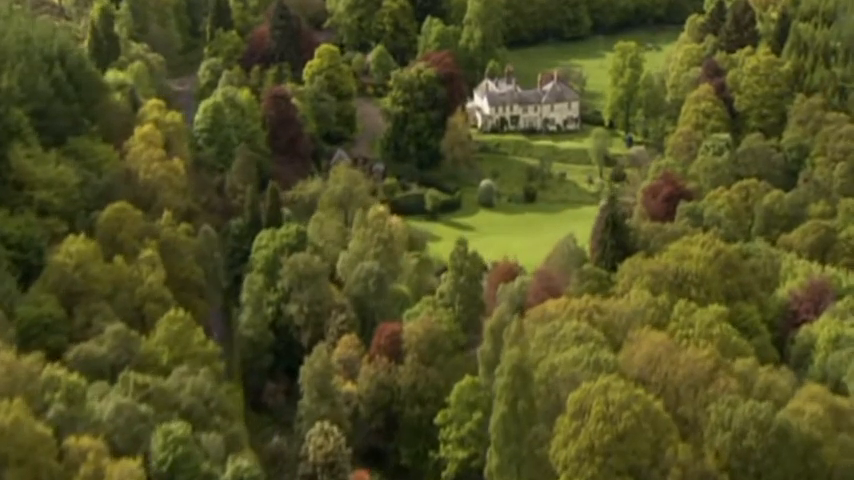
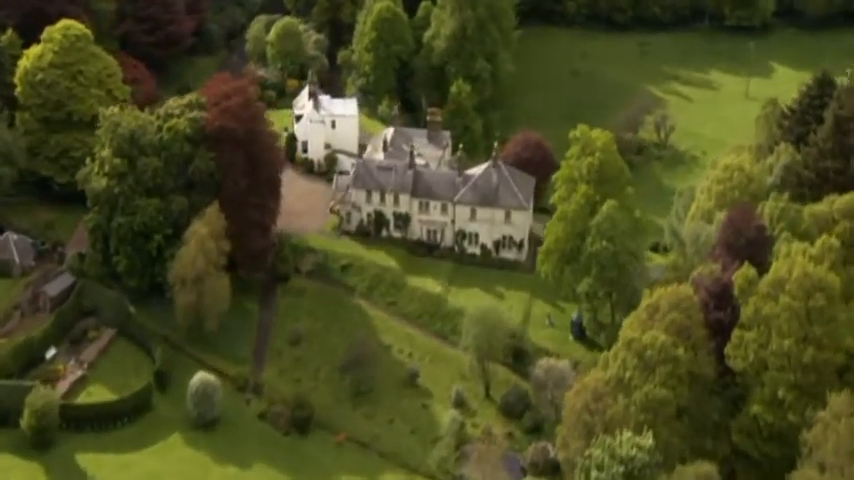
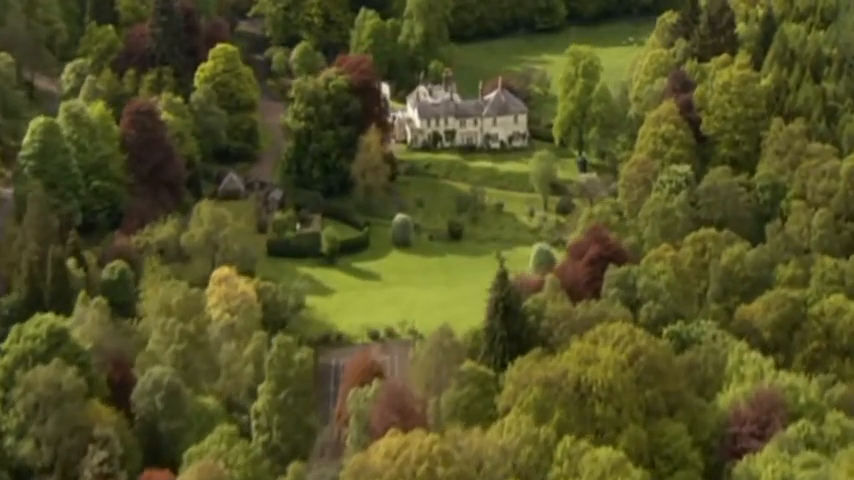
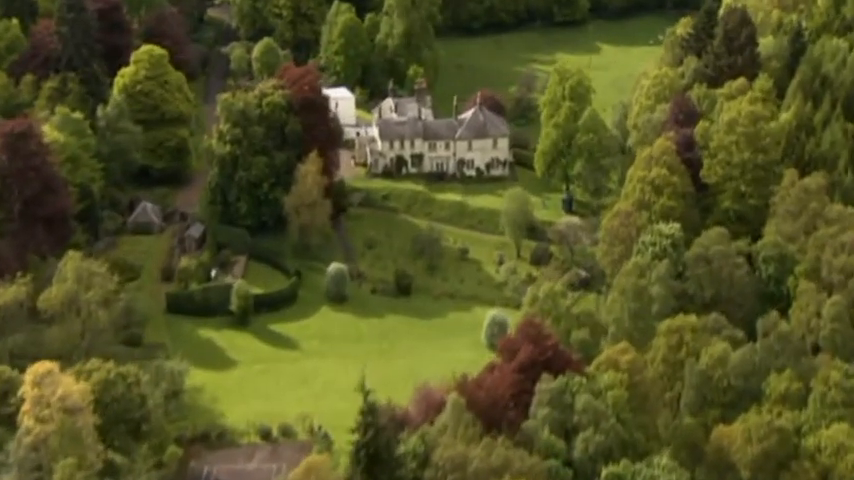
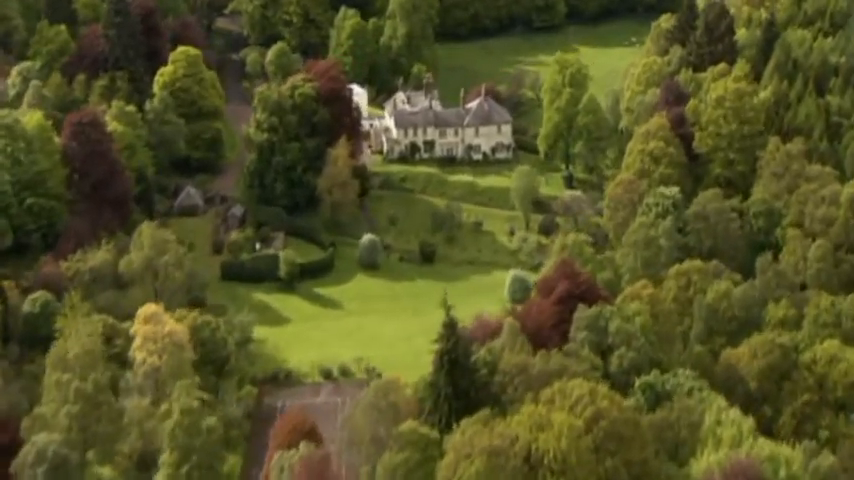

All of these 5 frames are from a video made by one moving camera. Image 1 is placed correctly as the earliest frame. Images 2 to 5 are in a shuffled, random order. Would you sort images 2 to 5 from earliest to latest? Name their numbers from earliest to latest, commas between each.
3, 5, 4, 2
